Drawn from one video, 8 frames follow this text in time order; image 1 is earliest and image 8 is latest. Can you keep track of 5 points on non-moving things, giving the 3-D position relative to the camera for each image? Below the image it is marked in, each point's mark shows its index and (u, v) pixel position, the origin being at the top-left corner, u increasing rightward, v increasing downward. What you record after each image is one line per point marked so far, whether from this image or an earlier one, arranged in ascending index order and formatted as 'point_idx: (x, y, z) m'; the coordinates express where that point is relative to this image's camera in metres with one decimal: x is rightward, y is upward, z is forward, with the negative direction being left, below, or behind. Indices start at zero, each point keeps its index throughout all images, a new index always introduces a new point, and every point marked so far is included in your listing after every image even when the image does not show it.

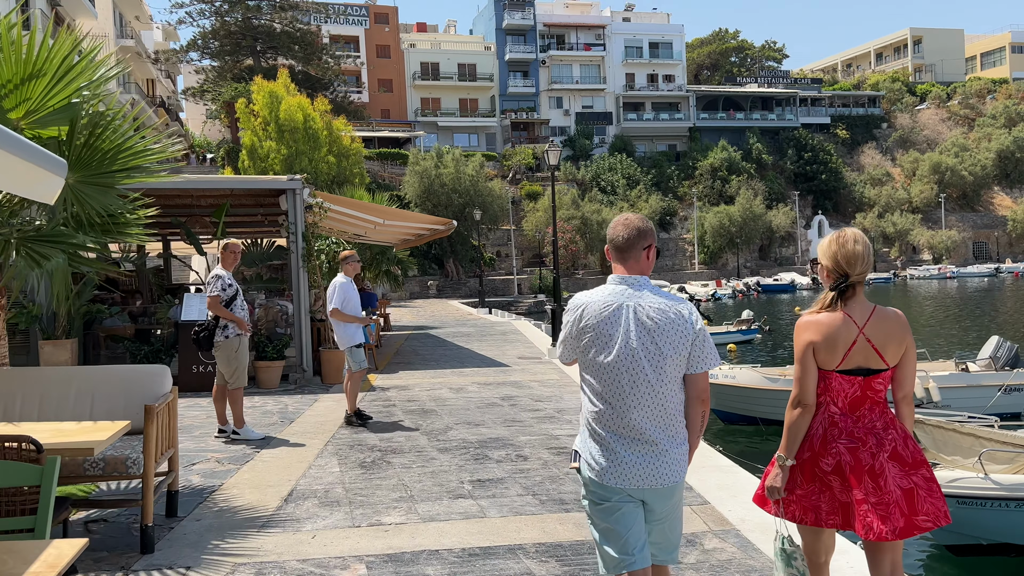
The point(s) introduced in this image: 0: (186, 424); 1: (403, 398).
0: (-3.4, -1.4, +8.5) m
1: (-1.4, -1.4, +10.3) m
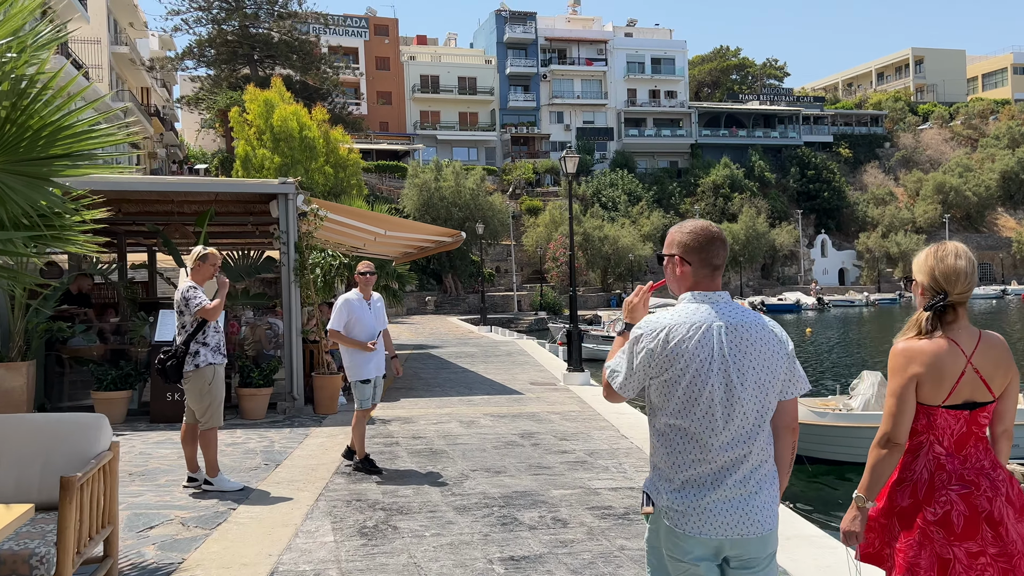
0: (-3.2, -1.6, +7.2) m
1: (-1.1, -1.6, +8.9) m
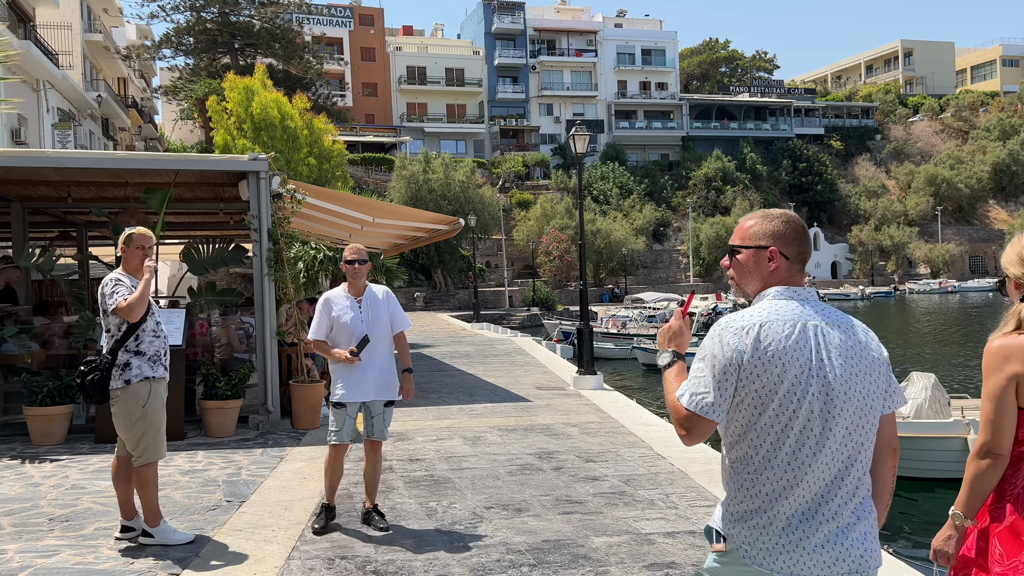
0: (-3.0, -1.5, +5.7) m
1: (-1.0, -1.5, +7.5) m
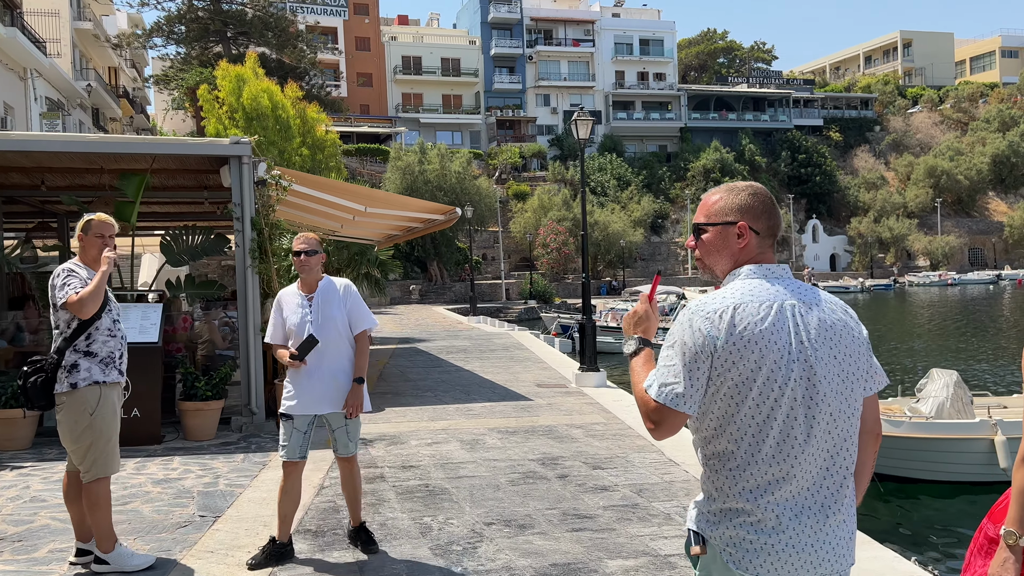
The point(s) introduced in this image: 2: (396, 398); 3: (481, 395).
0: (-3.0, -1.5, +5.1) m
1: (-1.0, -1.5, +6.9) m
2: (-1.5, -1.4, +10.7) m
3: (-0.4, -1.4, +10.8) m
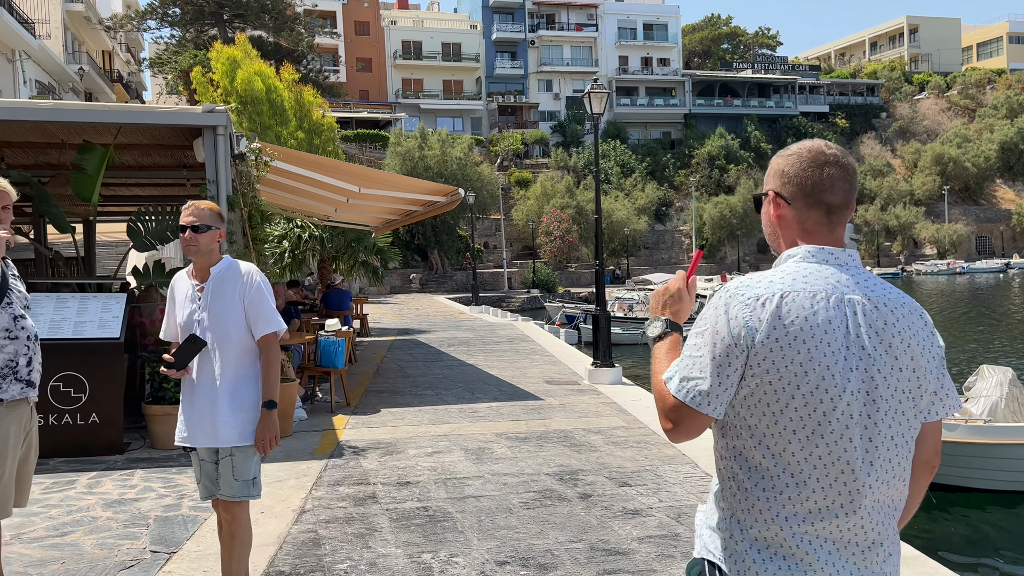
0: (-2.9, -1.4, +4.1) m
1: (-0.9, -1.4, +6.0) m
2: (-1.4, -1.3, +9.7) m
3: (-0.3, -1.3, +9.9) m
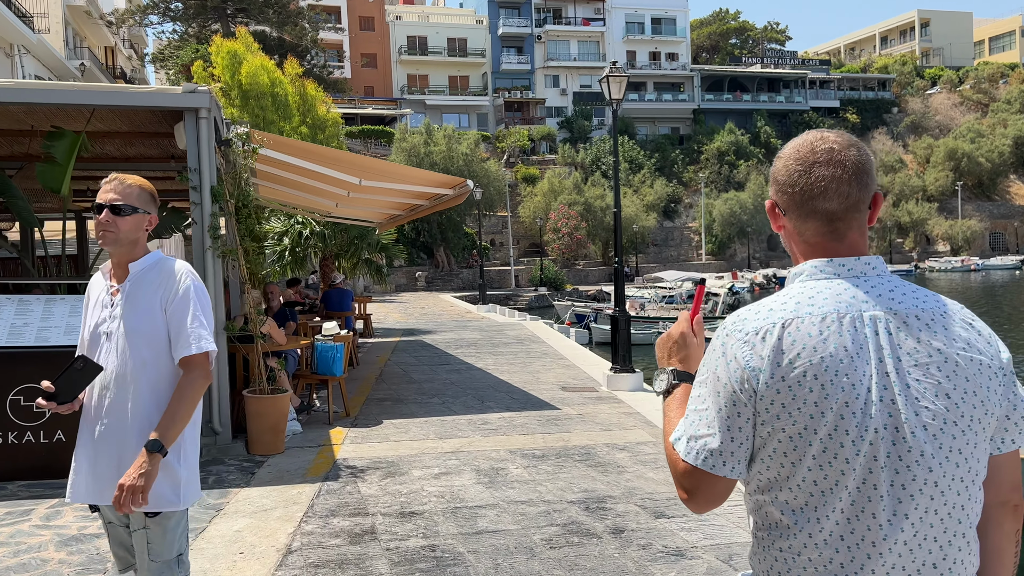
0: (-2.8, -1.5, +3.4) m
1: (-0.8, -1.4, +5.2) m
2: (-1.2, -1.3, +9.0) m
3: (-0.2, -1.3, +9.1) m
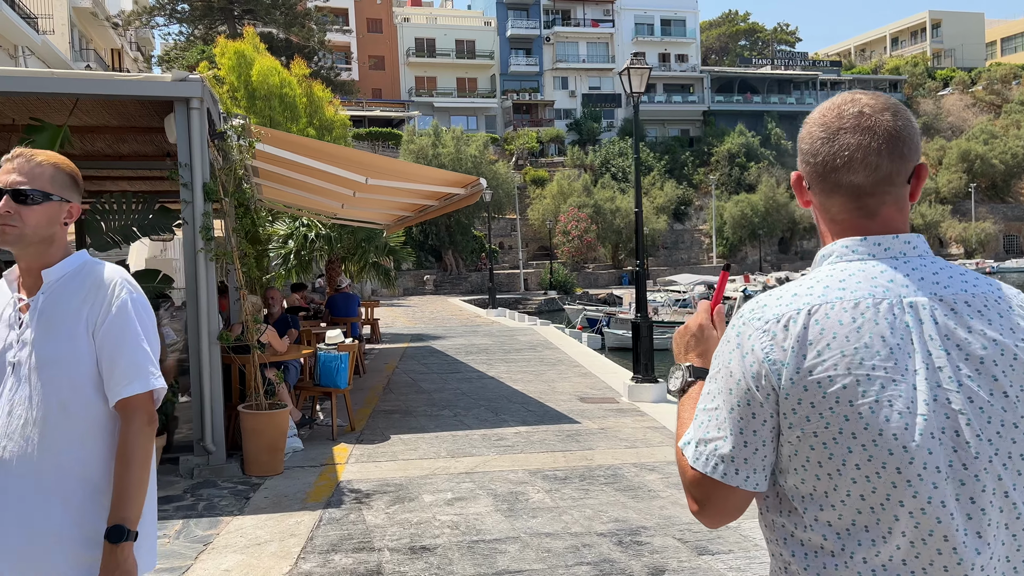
0: (-2.7, -1.5, +2.9) m
1: (-0.6, -1.4, +4.6) m
2: (-1.1, -1.3, +8.4) m
3: (0.0, -1.3, +8.5) m
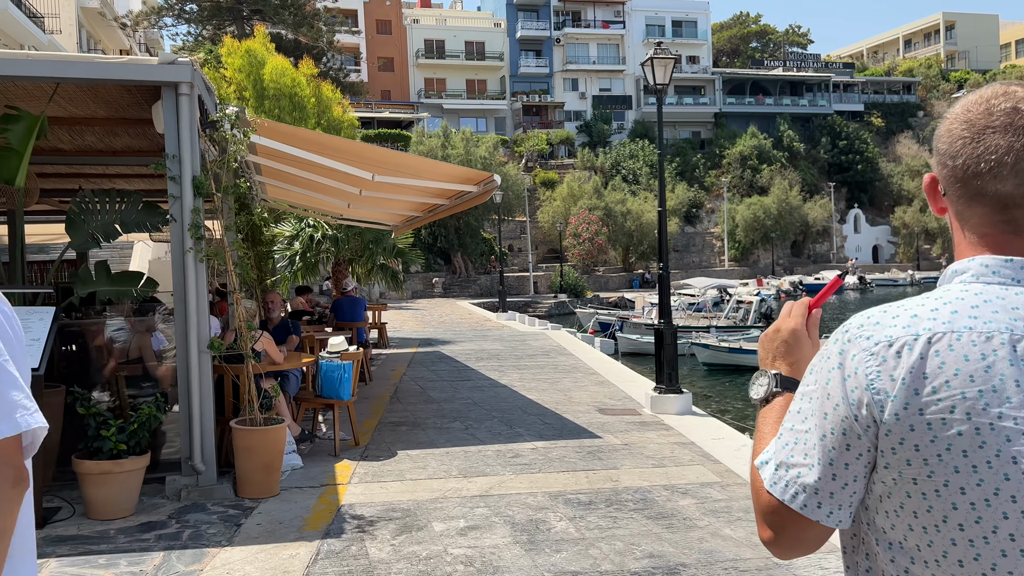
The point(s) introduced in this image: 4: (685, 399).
0: (-2.6, -1.5, +2.3) m
1: (-0.5, -1.5, +4.1) m
2: (-0.9, -1.4, +7.8) m
3: (+0.2, -1.4, +8.0) m
4: (+1.9, -1.2, +8.9) m
